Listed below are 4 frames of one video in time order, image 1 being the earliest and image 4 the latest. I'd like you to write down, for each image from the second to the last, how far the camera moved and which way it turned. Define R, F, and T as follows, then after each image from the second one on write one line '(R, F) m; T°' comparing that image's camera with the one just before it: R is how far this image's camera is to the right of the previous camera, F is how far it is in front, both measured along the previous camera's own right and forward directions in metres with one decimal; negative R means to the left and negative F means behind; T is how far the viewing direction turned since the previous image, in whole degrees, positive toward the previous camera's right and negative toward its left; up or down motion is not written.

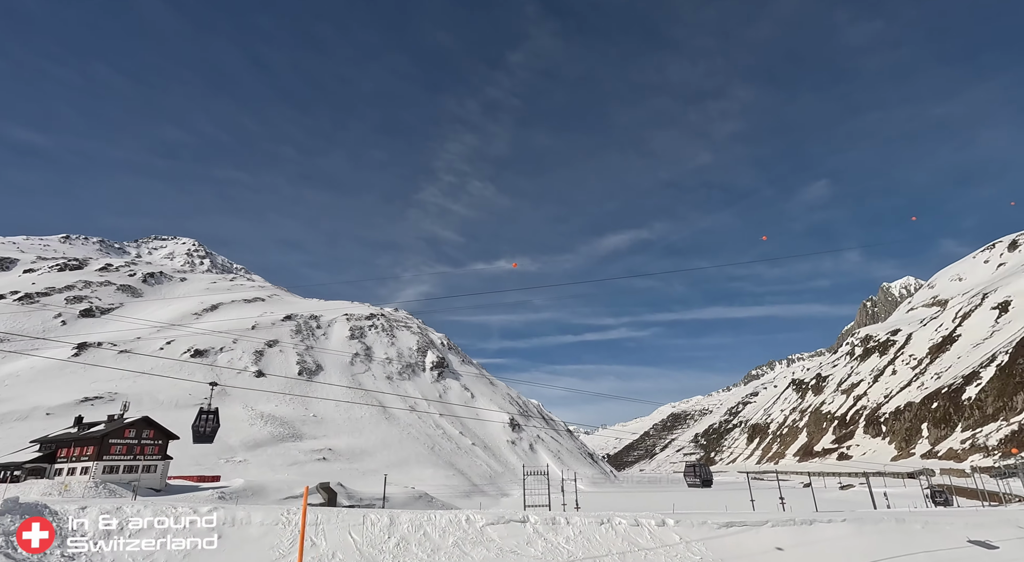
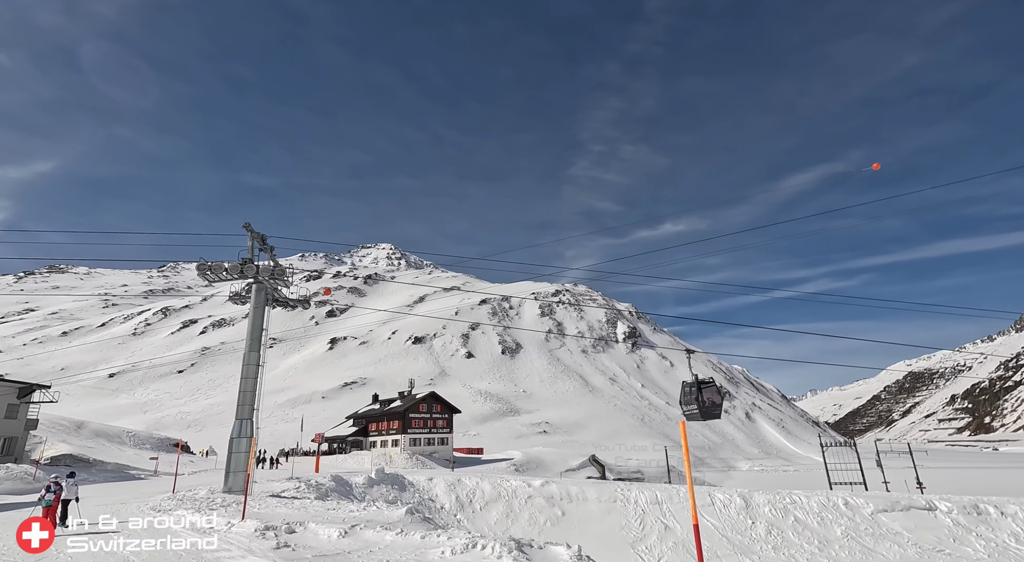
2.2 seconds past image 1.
(-7.5, +1.6) m; -18°
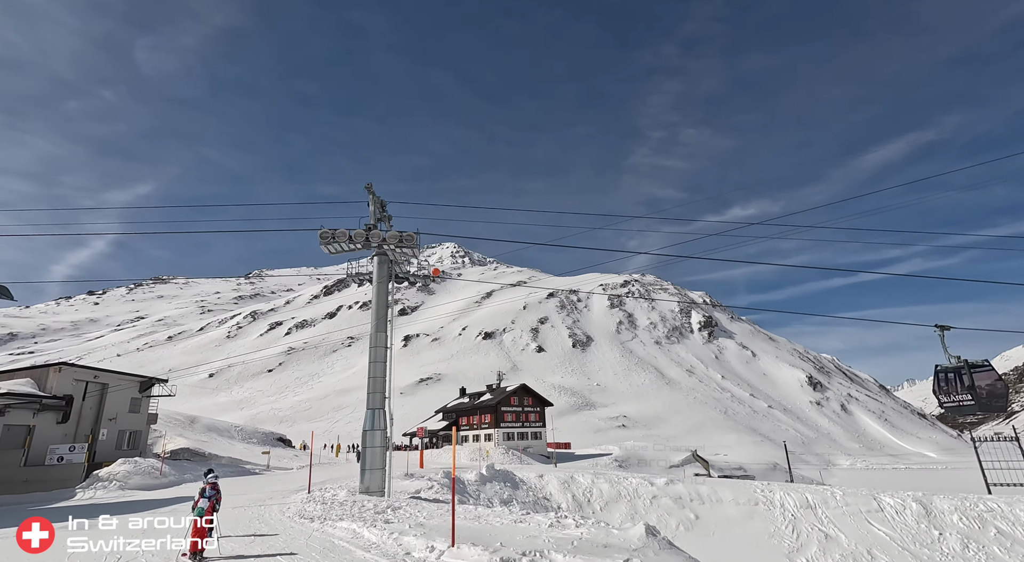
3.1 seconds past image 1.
(-2.5, +2.4) m; -7°
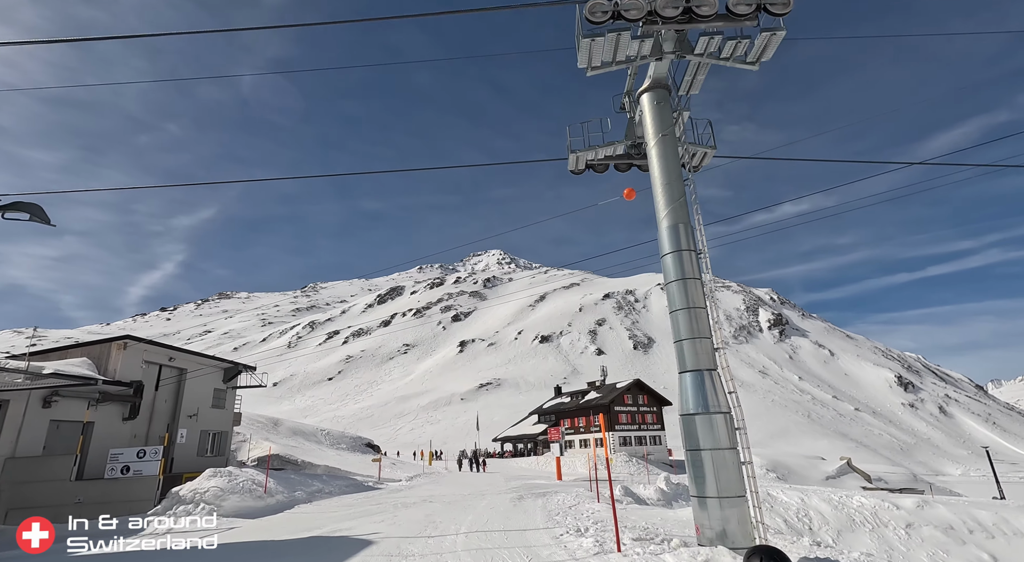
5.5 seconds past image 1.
(-5.0, +6.7) m; -5°
